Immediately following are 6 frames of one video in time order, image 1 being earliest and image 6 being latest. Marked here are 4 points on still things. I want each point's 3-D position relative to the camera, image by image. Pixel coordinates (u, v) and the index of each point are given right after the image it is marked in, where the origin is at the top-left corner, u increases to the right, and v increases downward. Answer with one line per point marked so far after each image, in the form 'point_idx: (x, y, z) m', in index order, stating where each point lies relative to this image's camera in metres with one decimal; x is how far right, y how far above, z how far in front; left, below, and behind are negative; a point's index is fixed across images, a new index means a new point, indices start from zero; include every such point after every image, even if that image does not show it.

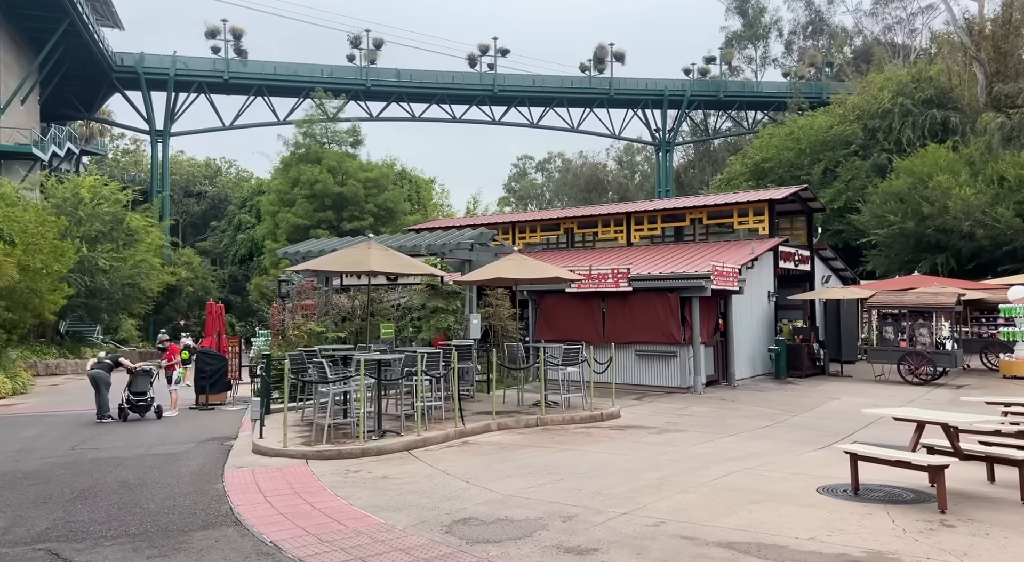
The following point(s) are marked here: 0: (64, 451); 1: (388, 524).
0: (-6.6, -2.5, +9.9) m
1: (-0.9, -1.8, +5.1) m
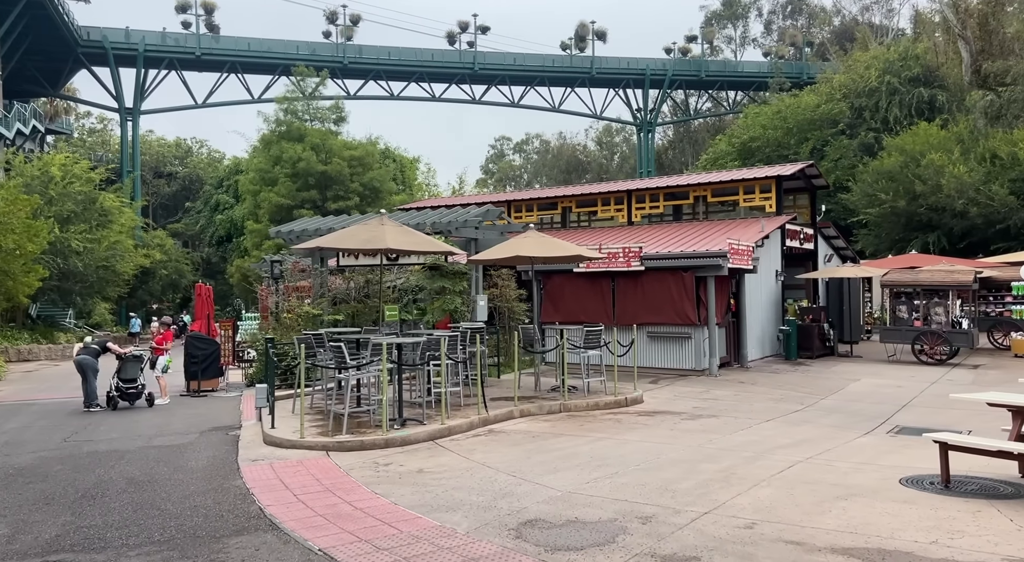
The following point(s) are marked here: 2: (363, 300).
0: (-6.2, -2.2, +9.2) m
1: (-0.4, -1.7, +4.6) m
2: (-4.1, -0.6, +18.6) m
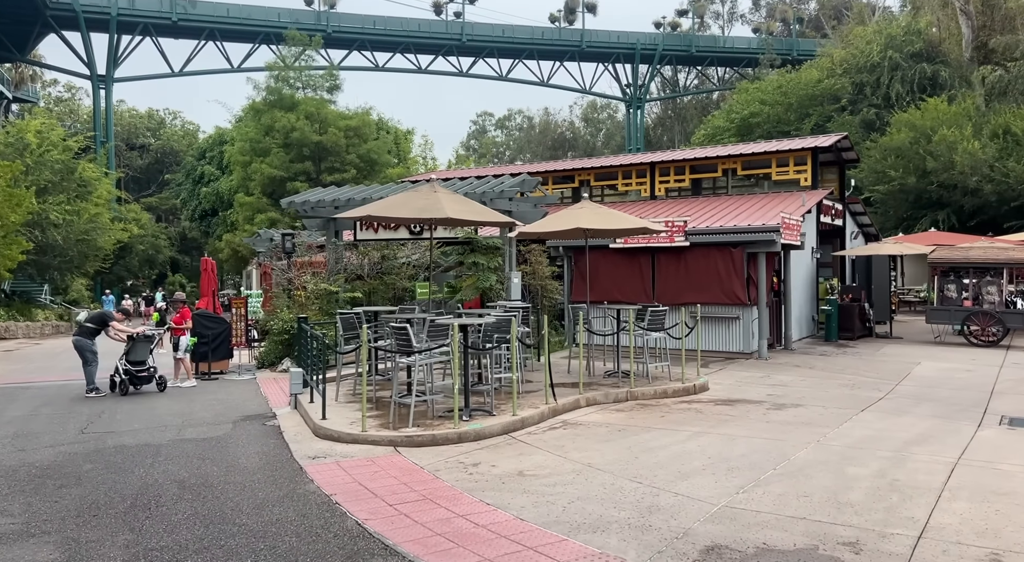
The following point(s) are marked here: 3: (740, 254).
0: (-5.4, -1.9, +8.3) m
1: (+0.6, -1.6, +3.8) m
2: (-3.5, +0.1, +17.7) m
3: (+4.5, +0.5, +13.3) m
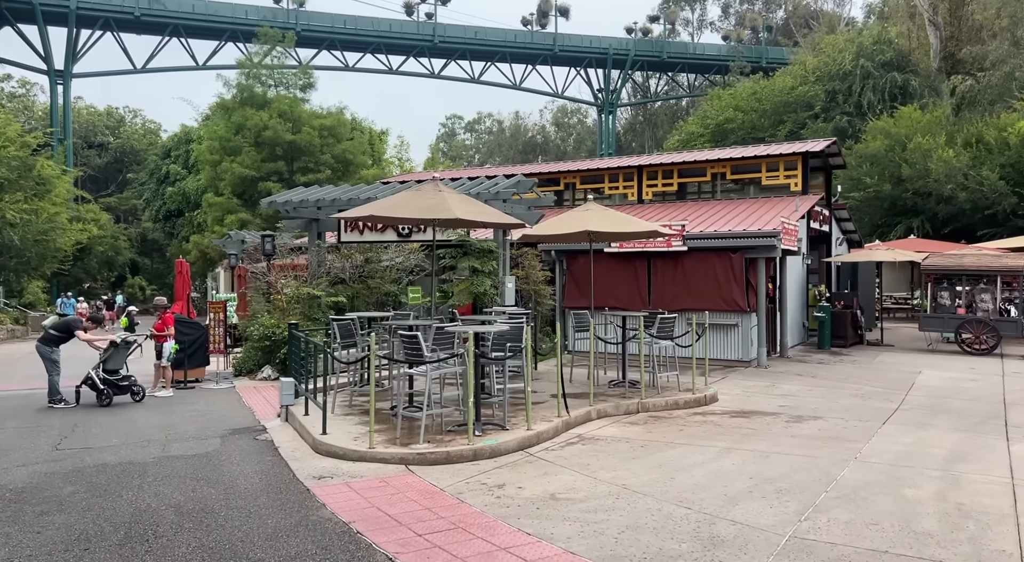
0: (-5.2, -1.9, +7.6) m
1: (+0.9, -1.6, +3.4) m
2: (-3.8, 0.0, +17.1) m
3: (+4.4, +0.4, +13.1) m
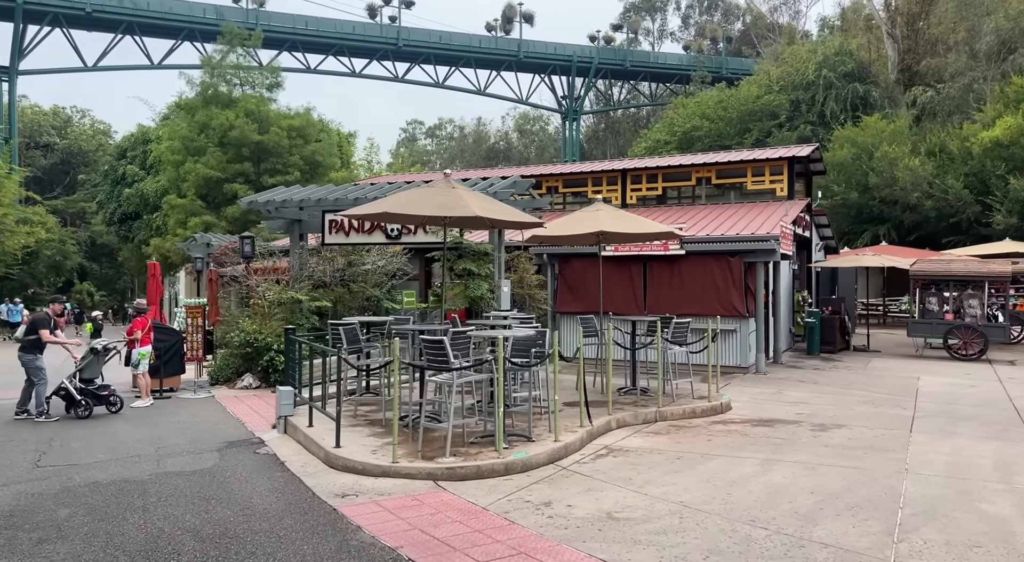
0: (-5.0, -2.0, +6.9) m
1: (+1.4, -1.6, +3.1) m
2: (-4.1, -0.1, +16.5) m
3: (+4.3, +0.3, +13.0) m
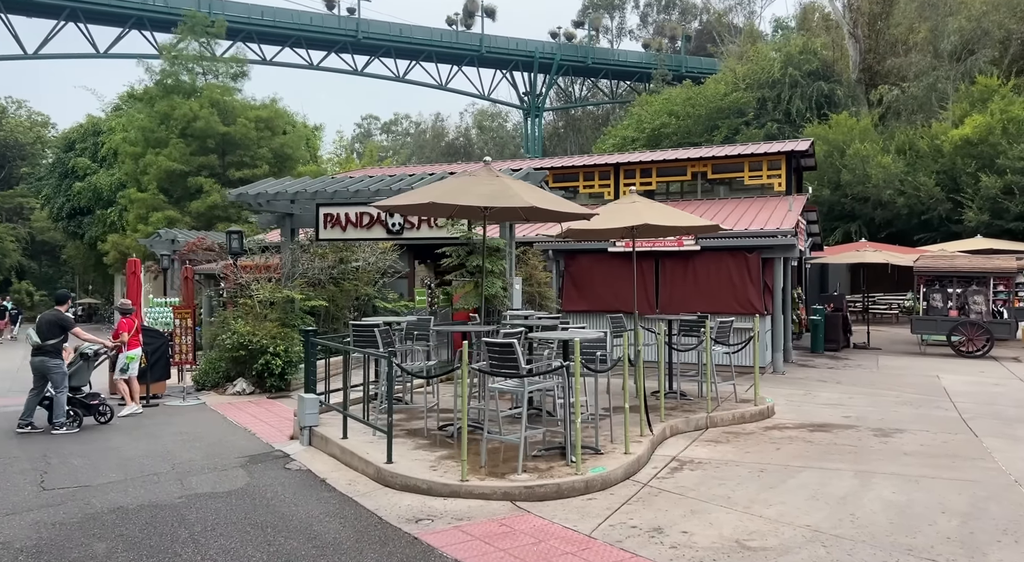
0: (-4.3, -2.0, +6.1) m
1: (+2.3, -1.6, +2.7) m
2: (-4.0, -0.1, +15.7) m
3: (+4.6, +0.4, +12.7) m
